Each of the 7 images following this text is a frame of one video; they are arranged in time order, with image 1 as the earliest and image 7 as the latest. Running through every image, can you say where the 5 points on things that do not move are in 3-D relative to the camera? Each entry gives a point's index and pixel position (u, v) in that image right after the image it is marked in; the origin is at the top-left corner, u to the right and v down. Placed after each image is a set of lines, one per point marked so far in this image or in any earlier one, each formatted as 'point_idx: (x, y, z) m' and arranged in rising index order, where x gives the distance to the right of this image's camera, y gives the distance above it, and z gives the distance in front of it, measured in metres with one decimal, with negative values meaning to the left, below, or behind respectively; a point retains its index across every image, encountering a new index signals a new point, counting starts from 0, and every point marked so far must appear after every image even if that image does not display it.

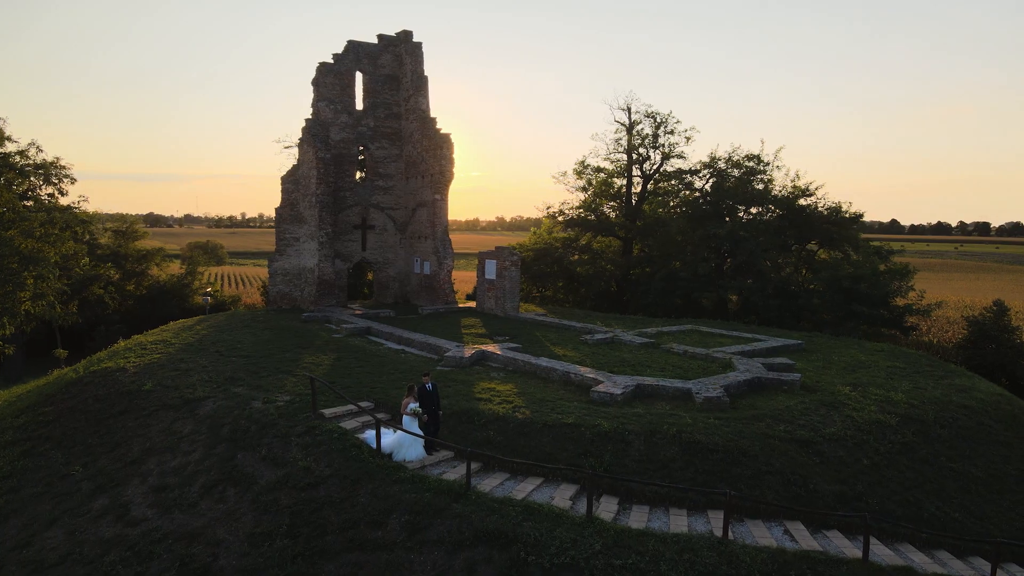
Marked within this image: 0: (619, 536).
0: (+1.2, -2.9, +6.9) m
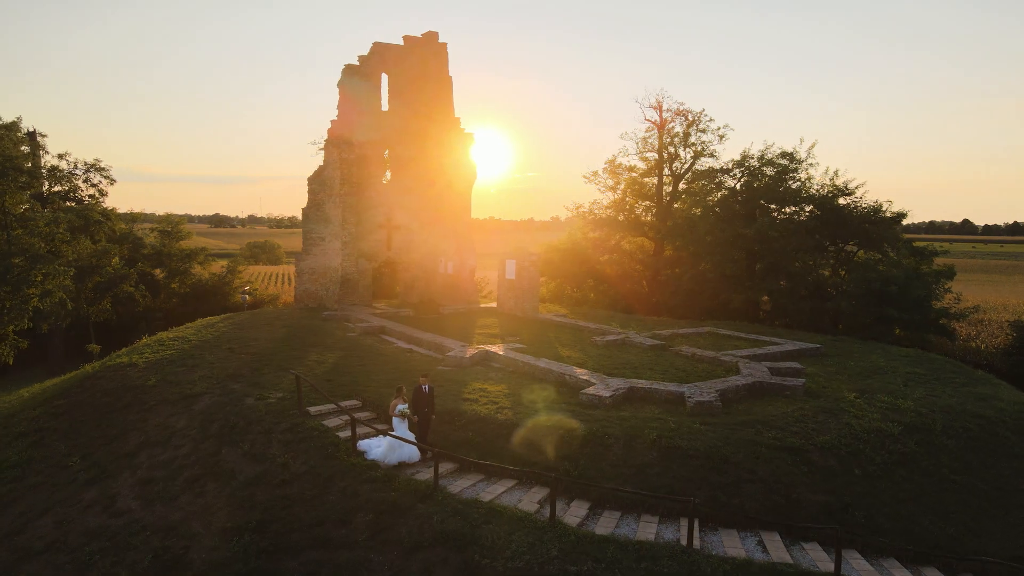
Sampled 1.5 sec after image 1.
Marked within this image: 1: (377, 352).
0: (+0.8, -2.9, +6.7) m
1: (-4.0, -2.1, +19.0) m
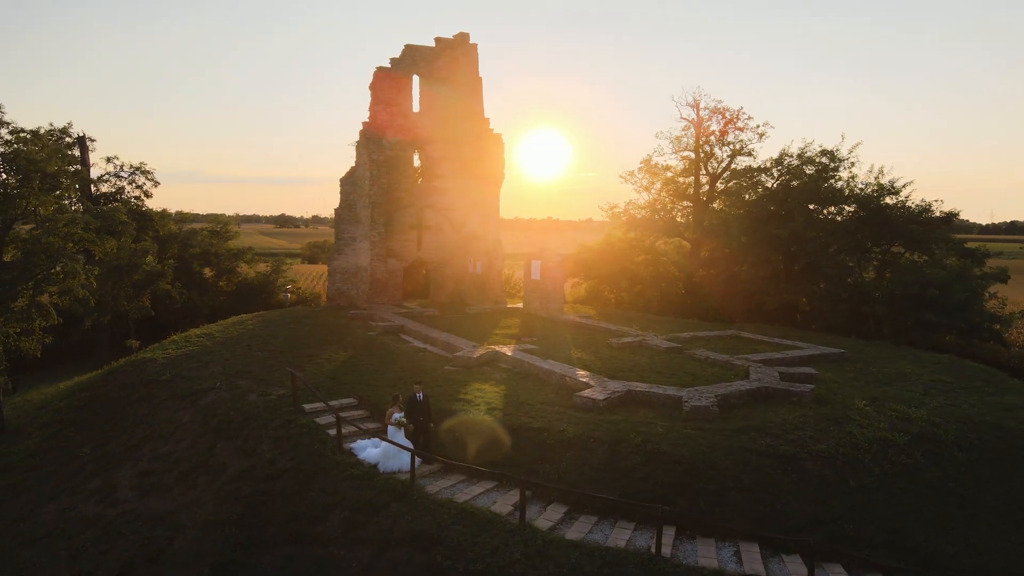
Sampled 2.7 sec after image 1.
0: (+0.4, -2.9, +6.6) m
1: (-3.7, -2.1, +19.1) m
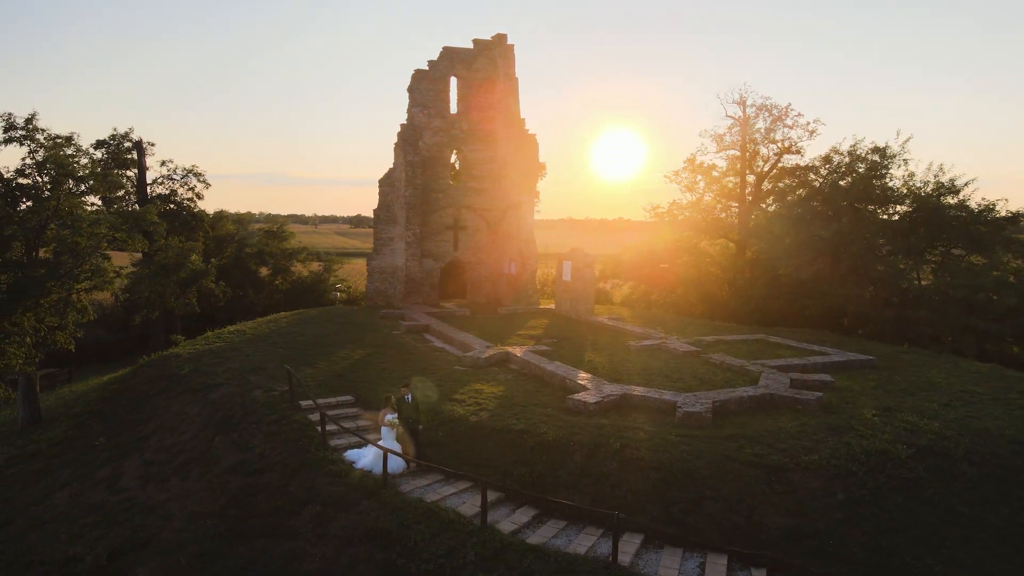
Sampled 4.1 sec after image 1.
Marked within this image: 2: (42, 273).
0: (-0.1, -2.9, +6.5) m
1: (-3.2, -2.1, +19.4) m
2: (-11.4, +0.4, +14.1) m
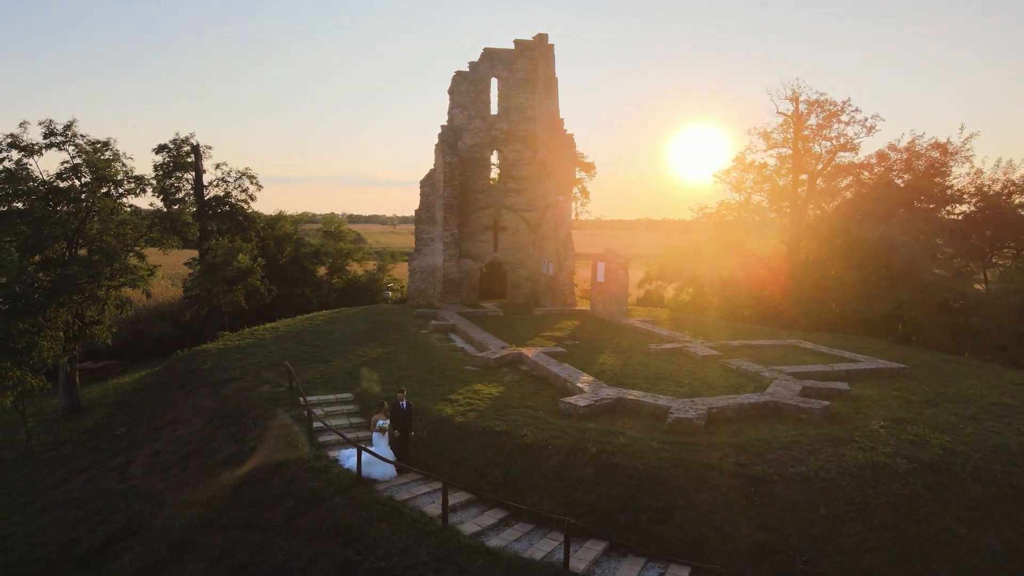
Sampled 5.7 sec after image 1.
0: (-0.6, -3.0, +6.6) m
1: (-2.6, -2.1, +19.6) m
2: (-11.2, +0.4, +15.0) m
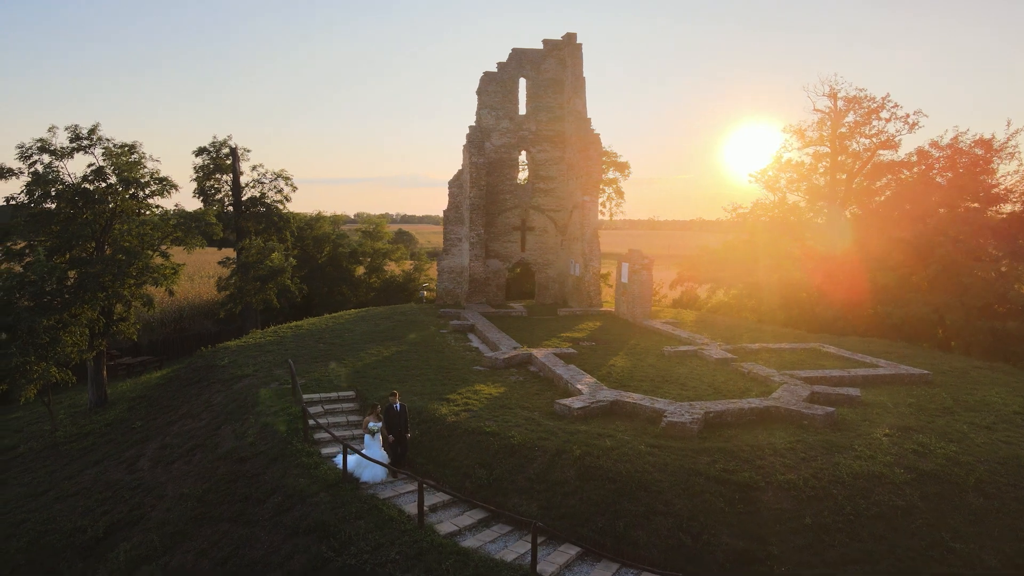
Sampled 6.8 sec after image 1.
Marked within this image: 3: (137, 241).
0: (-0.9, -3.0, +6.6) m
1: (-2.2, -2.1, +19.7) m
2: (-11.0, +0.5, +15.7) m
3: (-11.0, +1.4, +17.1) m
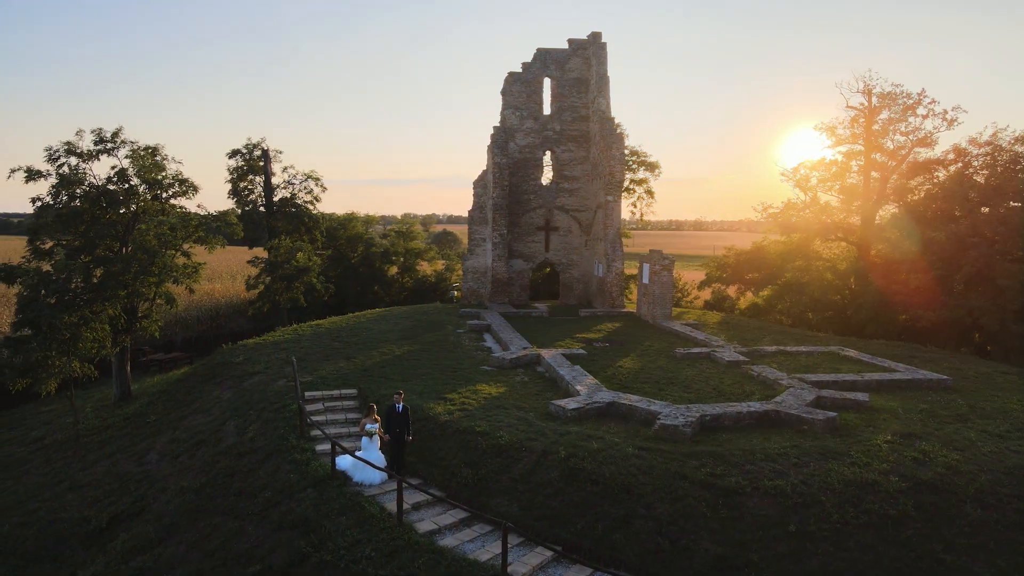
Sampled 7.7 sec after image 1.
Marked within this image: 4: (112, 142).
0: (-1.2, -3.0, +6.7) m
1: (-1.9, -2.1, +19.9) m
2: (-10.9, +0.5, +16.2) m
3: (-10.7, +1.4, +17.6) m
4: (-11.4, +4.1, +16.6) m
